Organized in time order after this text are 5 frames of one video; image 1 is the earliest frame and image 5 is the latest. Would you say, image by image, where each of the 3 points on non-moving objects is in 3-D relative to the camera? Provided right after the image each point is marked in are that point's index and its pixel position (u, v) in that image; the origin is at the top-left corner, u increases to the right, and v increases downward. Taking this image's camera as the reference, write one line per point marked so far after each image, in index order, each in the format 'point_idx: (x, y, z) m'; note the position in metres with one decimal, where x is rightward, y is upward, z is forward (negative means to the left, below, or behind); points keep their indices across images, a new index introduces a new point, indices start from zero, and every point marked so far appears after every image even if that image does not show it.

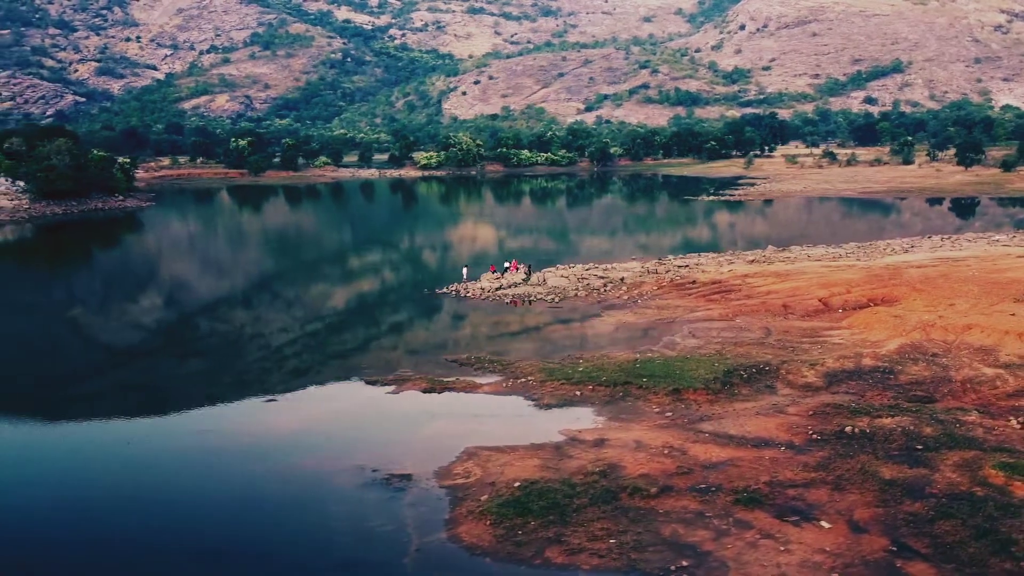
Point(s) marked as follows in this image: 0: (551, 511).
0: (+0.7, -4.0, +14.6) m
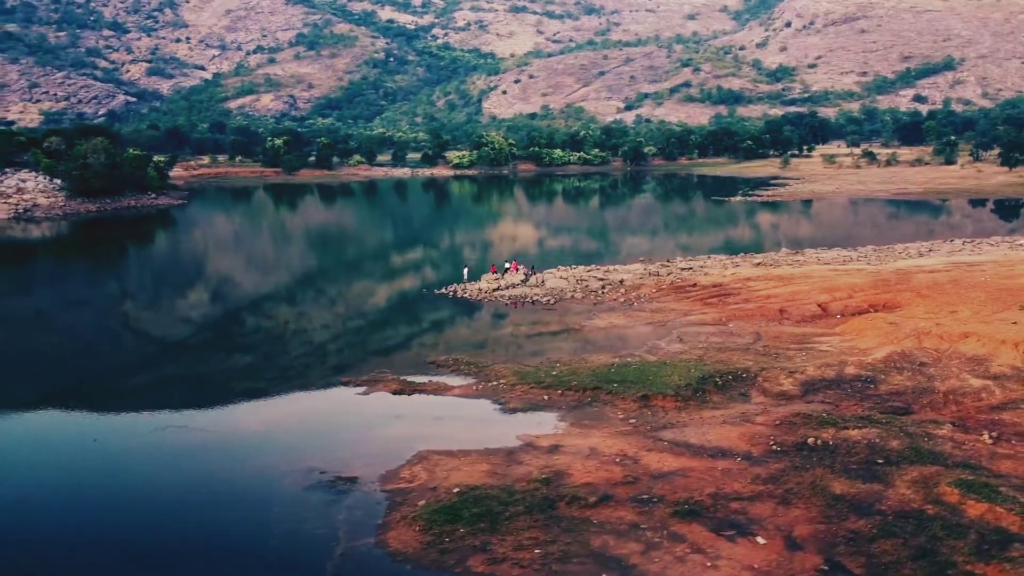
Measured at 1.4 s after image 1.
0: (-0.5, -4.1, +14.3) m
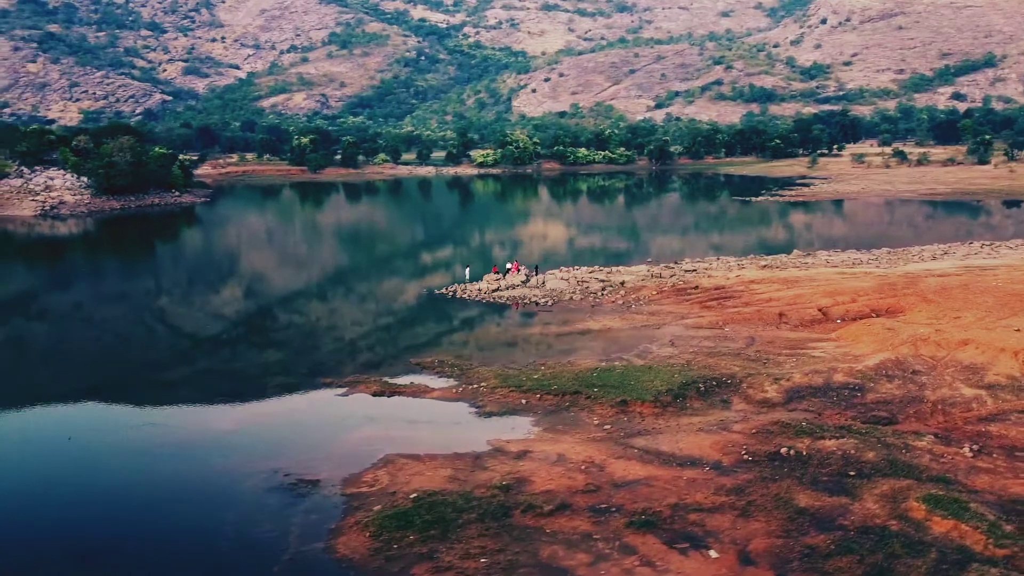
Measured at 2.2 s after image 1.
0: (-1.4, -4.1, +14.2) m
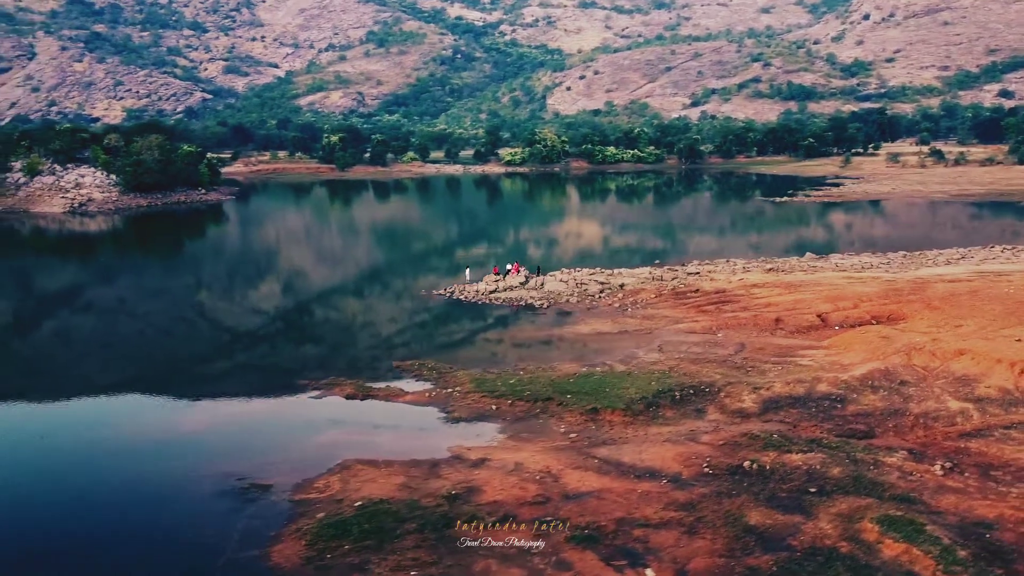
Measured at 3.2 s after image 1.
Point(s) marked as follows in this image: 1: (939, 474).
0: (-2.4, -4.2, +13.9) m
1: (+8.1, -3.5, +15.4) m
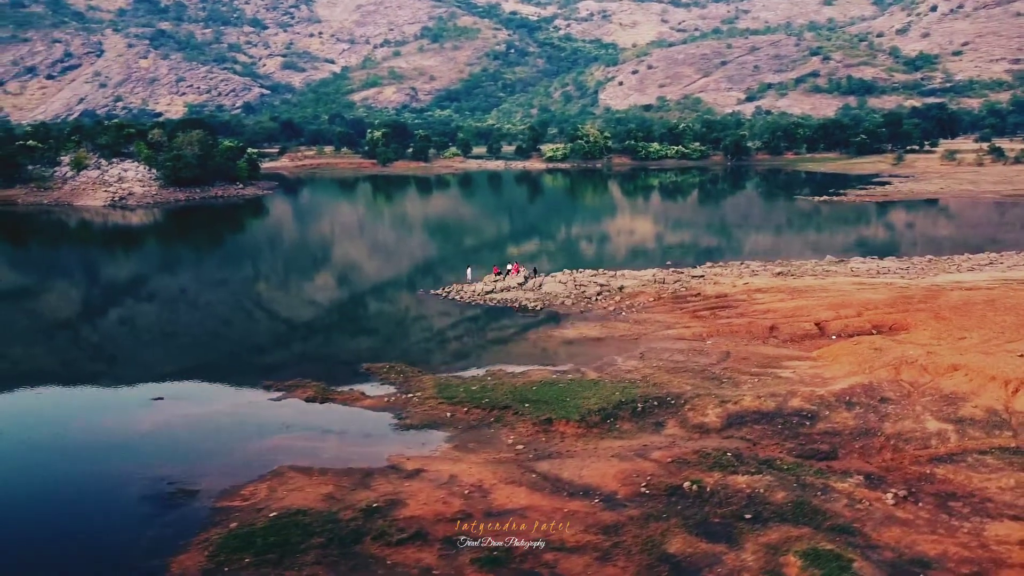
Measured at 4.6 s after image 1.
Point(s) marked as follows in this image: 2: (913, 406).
0: (-3.9, -4.3, +13.5) m
1: (+6.7, -3.8, +14.2) m
2: (+9.4, -2.7, +19.0) m
